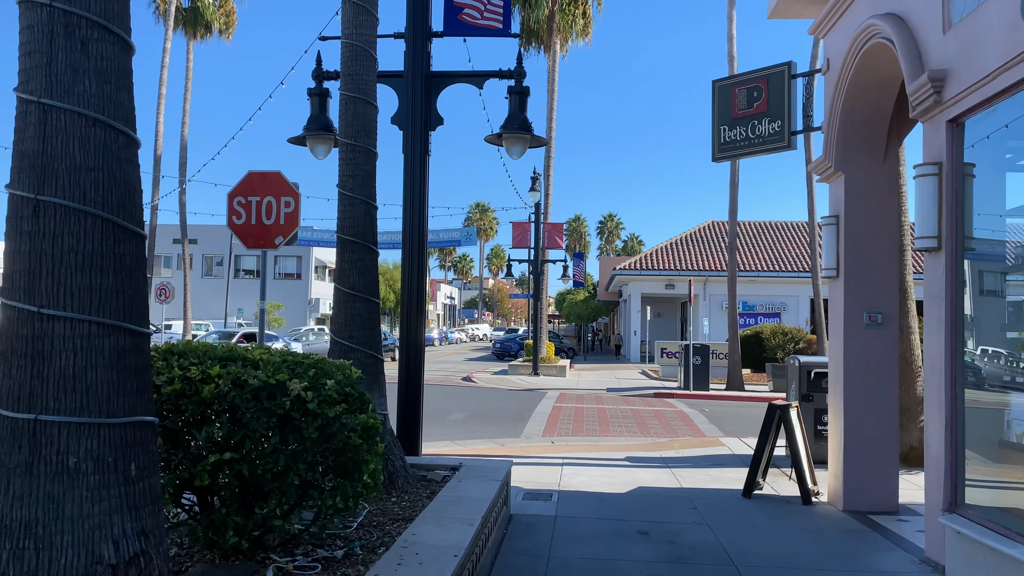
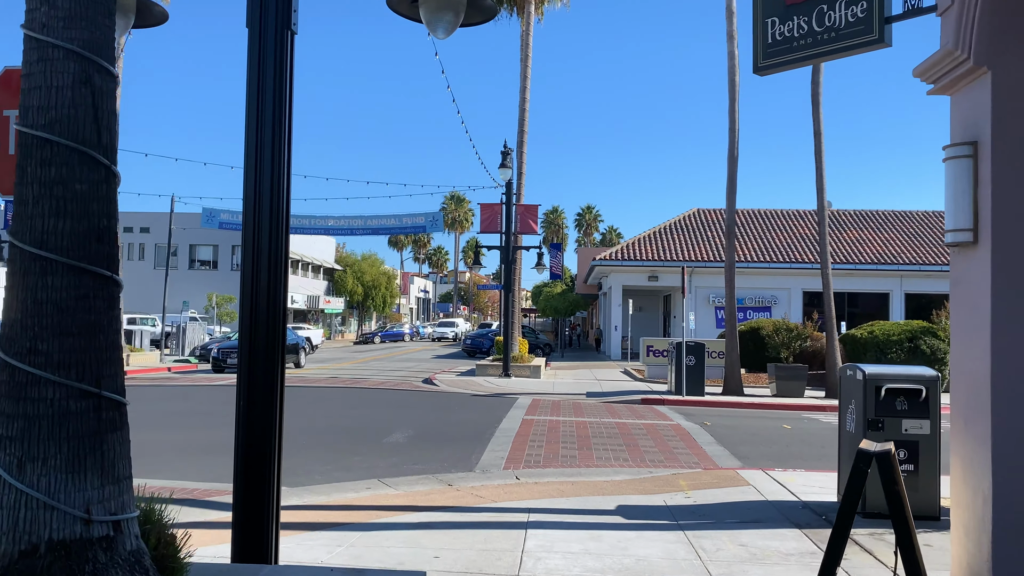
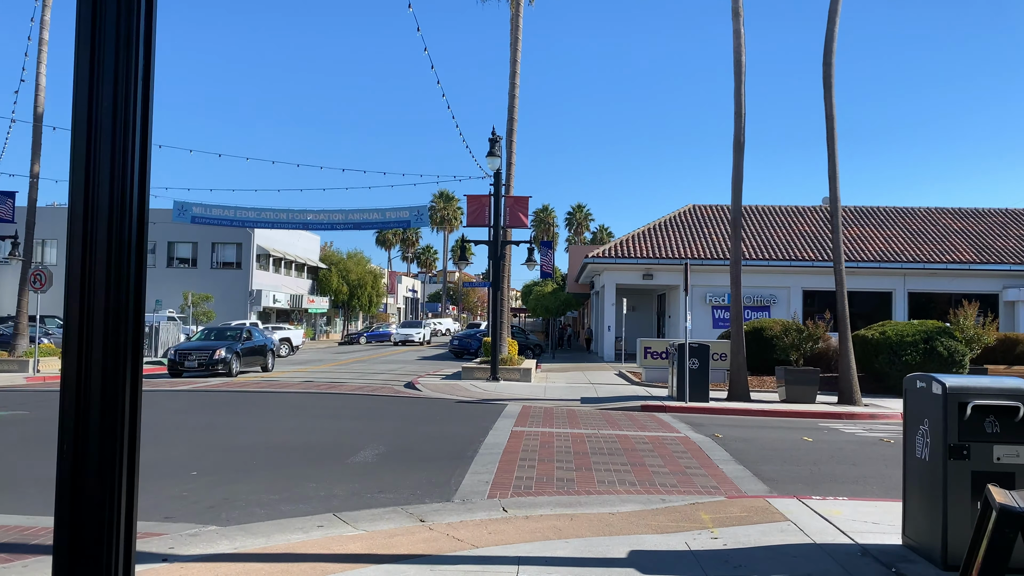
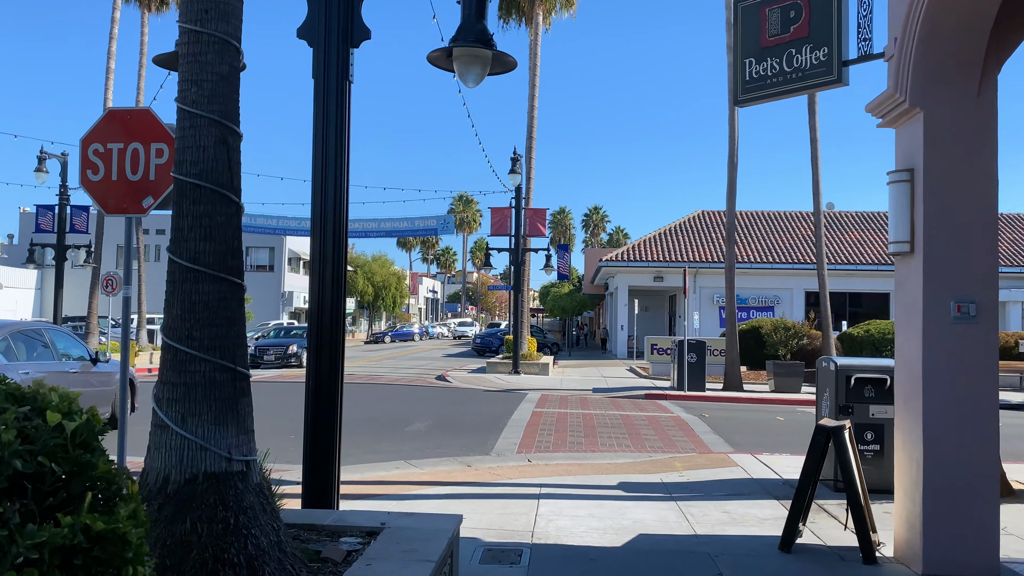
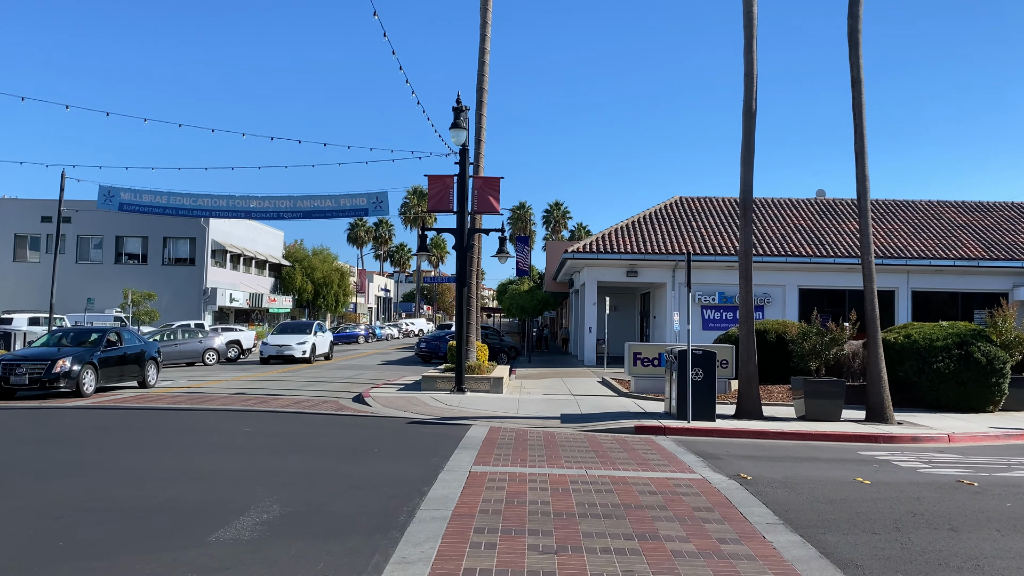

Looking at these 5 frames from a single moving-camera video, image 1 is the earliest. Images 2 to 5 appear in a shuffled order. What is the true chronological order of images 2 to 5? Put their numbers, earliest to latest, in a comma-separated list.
4, 2, 3, 5
